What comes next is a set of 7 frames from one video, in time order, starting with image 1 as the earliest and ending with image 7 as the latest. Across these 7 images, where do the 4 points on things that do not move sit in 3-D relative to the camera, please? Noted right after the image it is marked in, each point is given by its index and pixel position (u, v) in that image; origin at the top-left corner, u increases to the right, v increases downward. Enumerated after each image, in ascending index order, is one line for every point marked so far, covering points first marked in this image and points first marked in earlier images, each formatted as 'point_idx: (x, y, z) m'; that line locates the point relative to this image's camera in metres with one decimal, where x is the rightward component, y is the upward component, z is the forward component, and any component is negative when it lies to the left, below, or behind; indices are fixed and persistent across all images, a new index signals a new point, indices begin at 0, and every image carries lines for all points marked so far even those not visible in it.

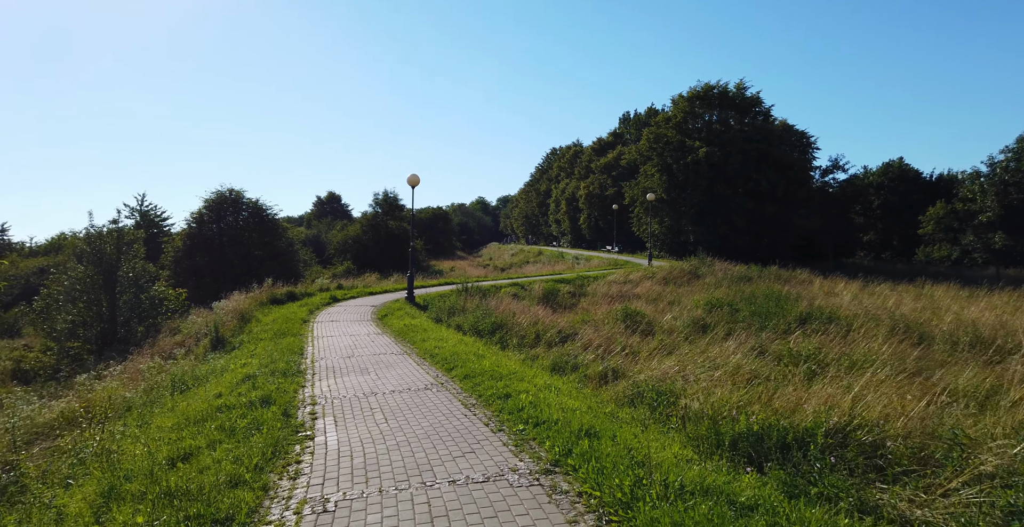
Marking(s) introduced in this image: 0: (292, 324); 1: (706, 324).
0: (-6.0, -1.7, +17.0) m
1: (+4.7, -1.5, +15.4) m
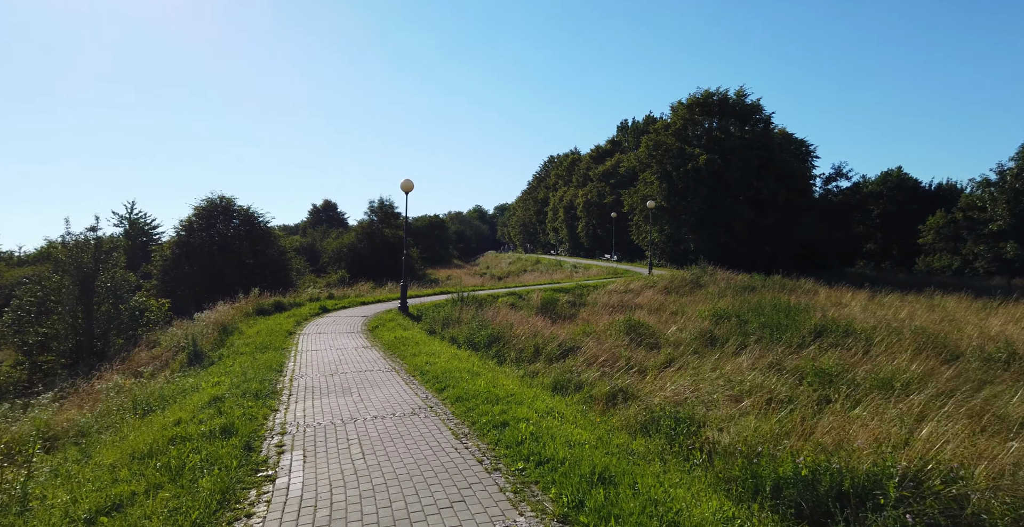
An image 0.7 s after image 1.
0: (-6.0, -1.9, +16.1) m
1: (+4.7, -1.7, +14.5) m
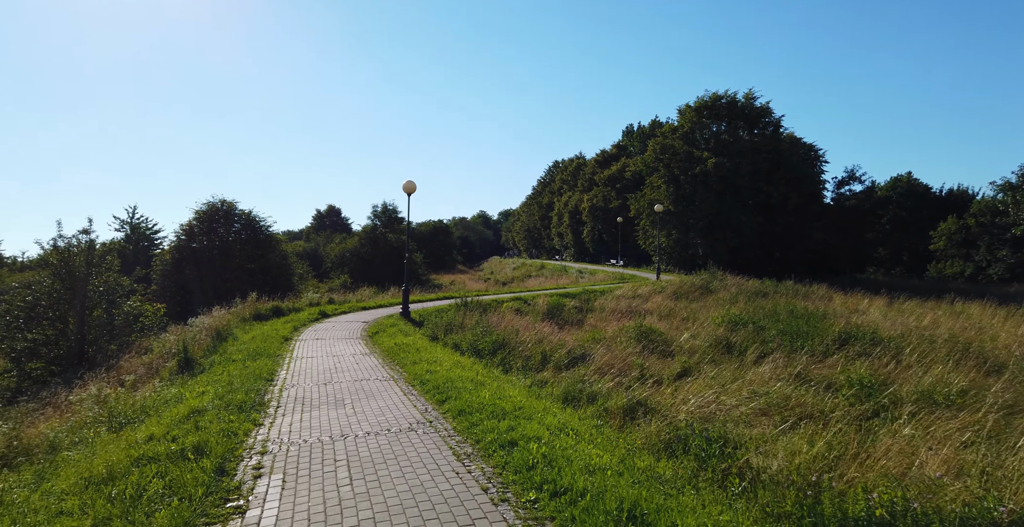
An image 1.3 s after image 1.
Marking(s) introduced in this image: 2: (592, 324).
0: (-5.9, -2.0, +15.4) m
1: (+4.8, -1.8, +13.8) m
2: (+2.4, -1.9, +19.1) m
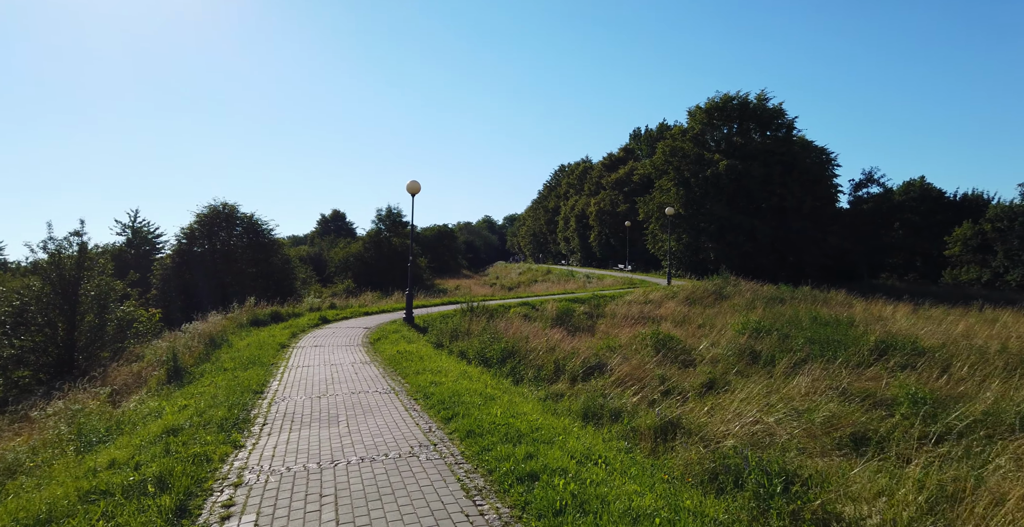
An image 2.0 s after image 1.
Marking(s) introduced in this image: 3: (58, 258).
0: (-5.7, -2.0, +14.6) m
1: (+5.0, -1.8, +12.8) m
2: (+2.6, -2.0, +18.2) m
3: (-13.6, +0.2, +19.0) m
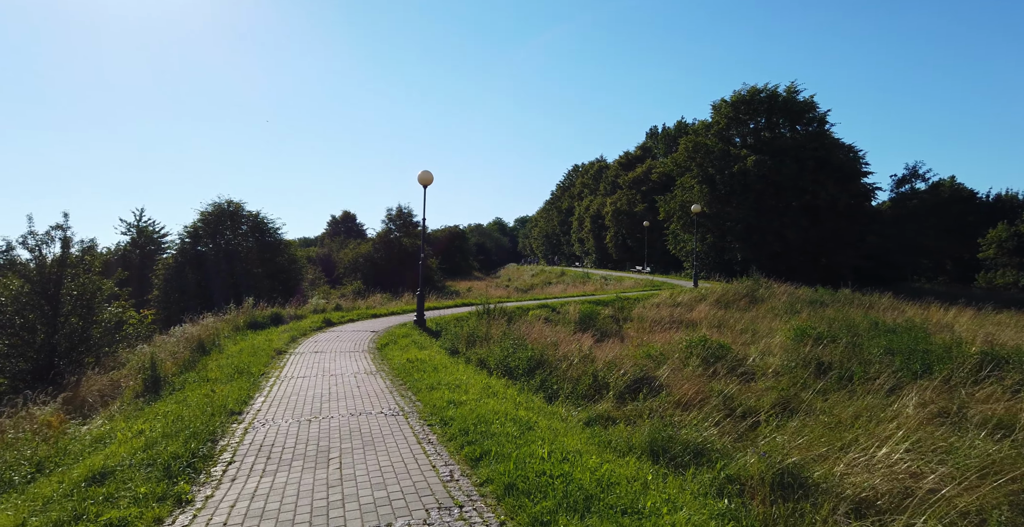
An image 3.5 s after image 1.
0: (-5.2, -1.9, +12.9) m
1: (+5.5, -1.7, +11.0) m
2: (+3.2, -1.9, +16.3) m
3: (-13.0, +0.3, +17.4) m
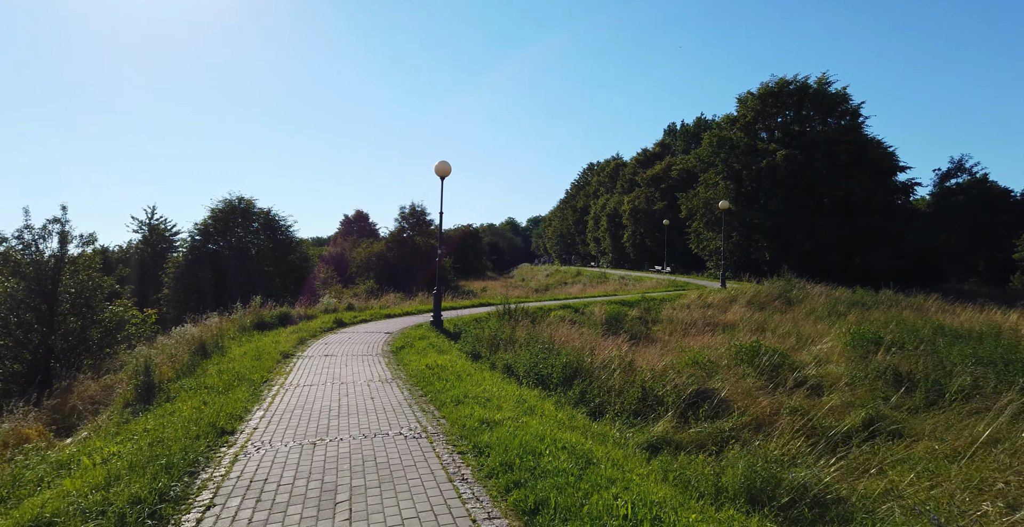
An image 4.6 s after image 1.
0: (-4.6, -1.9, +11.7) m
1: (+6.0, -1.7, +9.6) m
2: (+3.8, -1.8, +15.0) m
3: (-12.4, +0.4, +16.4) m
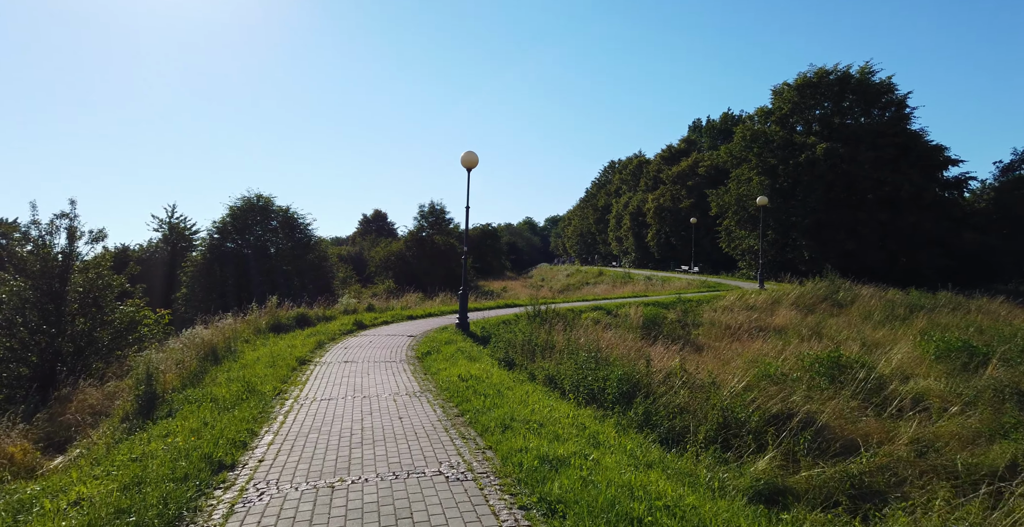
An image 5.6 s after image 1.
0: (-3.9, -1.8, +10.6) m
1: (+6.6, -1.7, +8.1) m
2: (+4.6, -1.8, +13.6) m
3: (-11.6, +0.4, +15.4) m
